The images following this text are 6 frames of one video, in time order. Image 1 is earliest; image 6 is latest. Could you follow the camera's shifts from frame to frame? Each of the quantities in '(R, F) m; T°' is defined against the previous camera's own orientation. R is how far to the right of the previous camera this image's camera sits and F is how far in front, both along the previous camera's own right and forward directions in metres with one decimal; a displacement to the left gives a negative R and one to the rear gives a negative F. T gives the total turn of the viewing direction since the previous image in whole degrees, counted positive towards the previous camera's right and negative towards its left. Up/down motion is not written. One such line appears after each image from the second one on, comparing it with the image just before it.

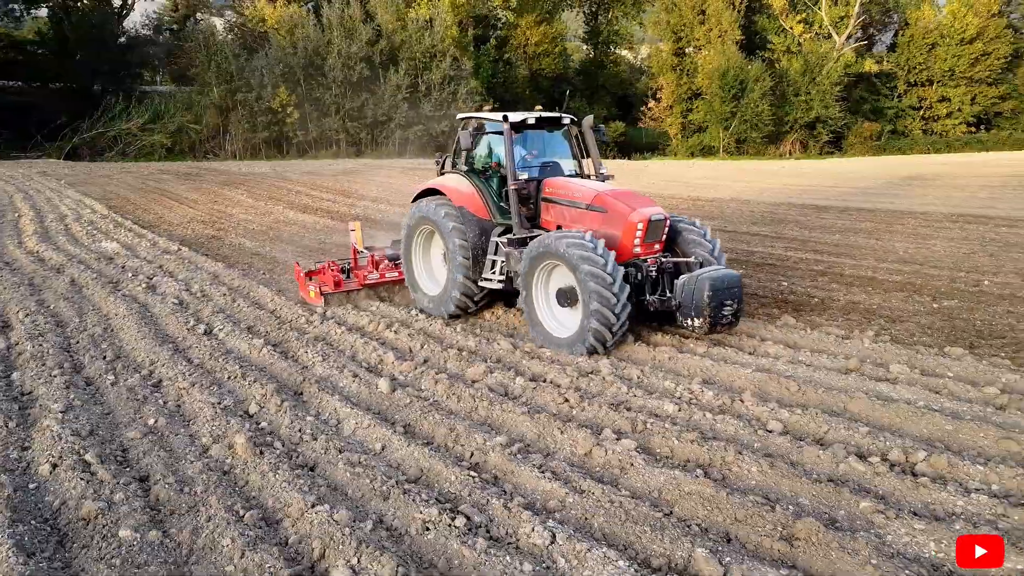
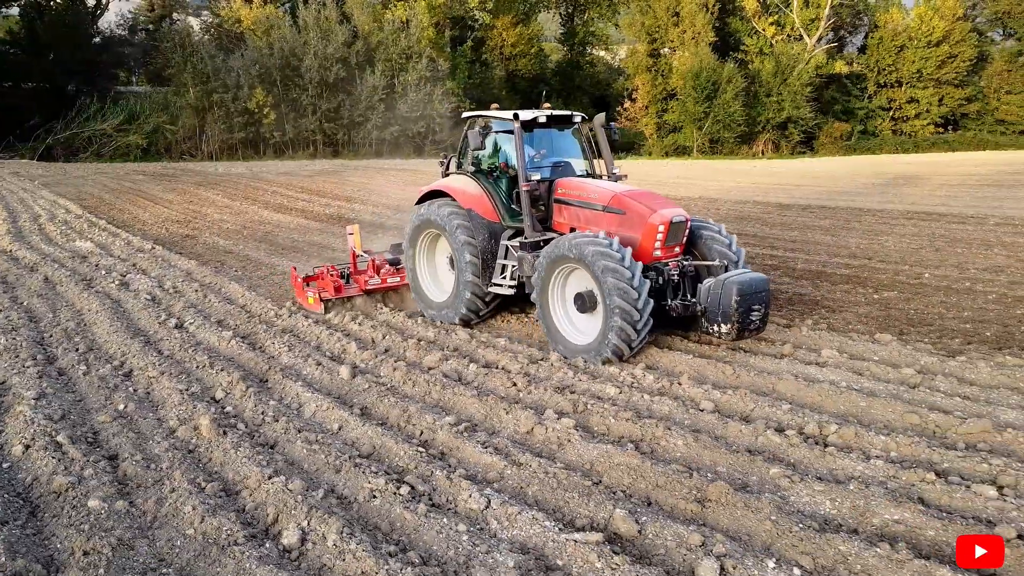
(+0.2, -0.3) m; +1°
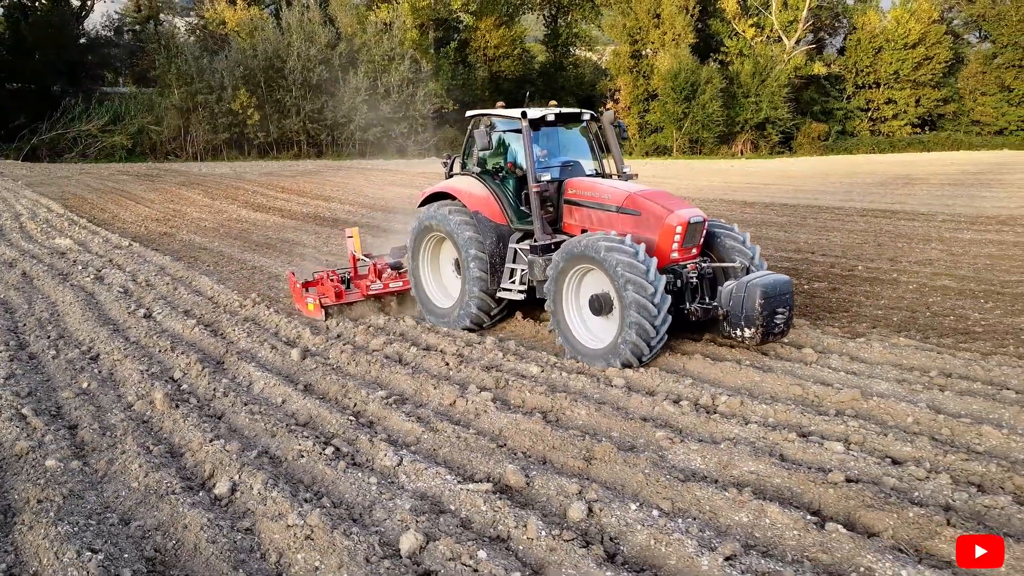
(+0.4, -0.4) m; +1°
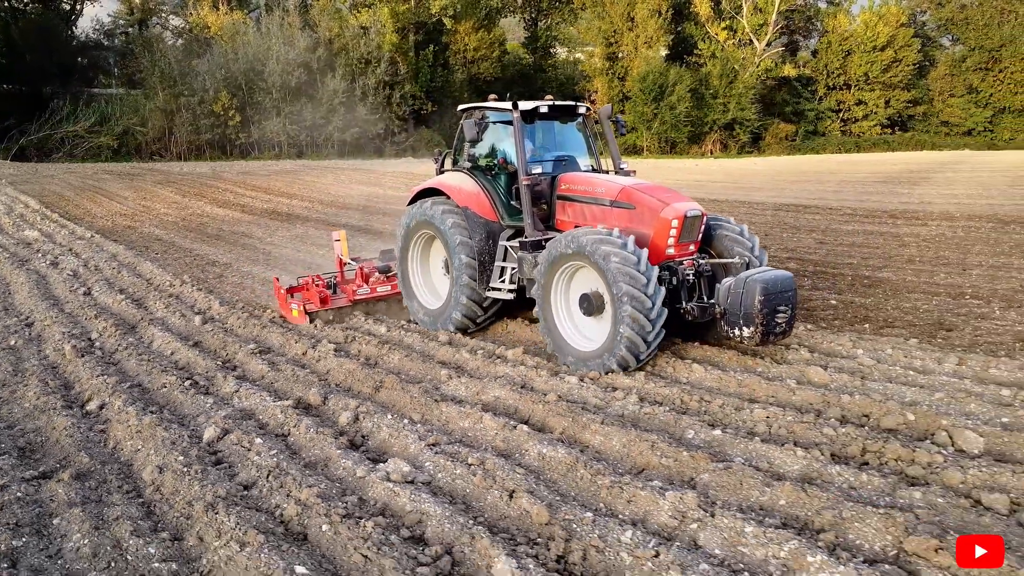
(+1.1, -1.0) m; 0°
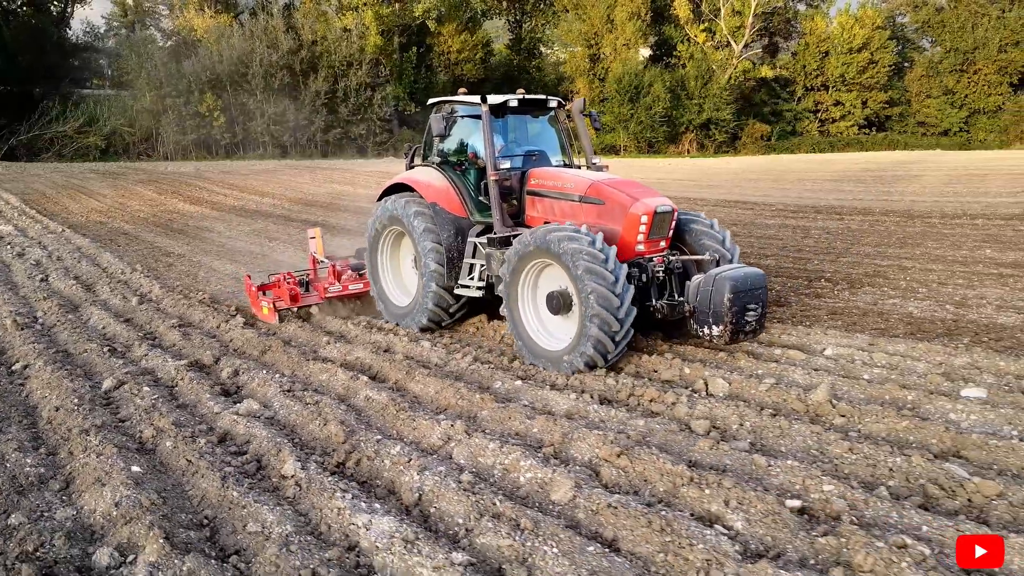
(+0.9, -0.7) m; 0°
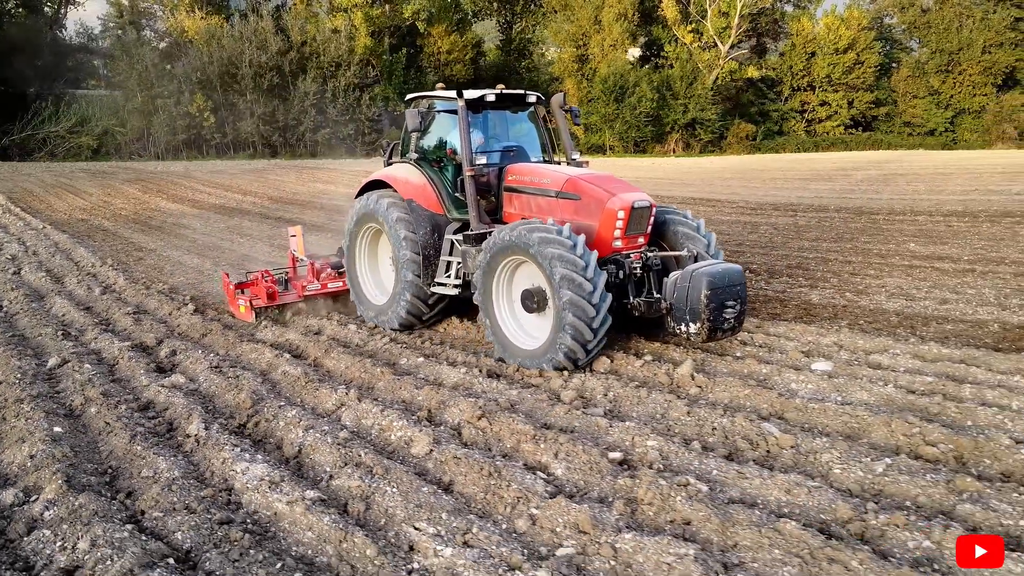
(+0.6, -0.4) m; 0°
